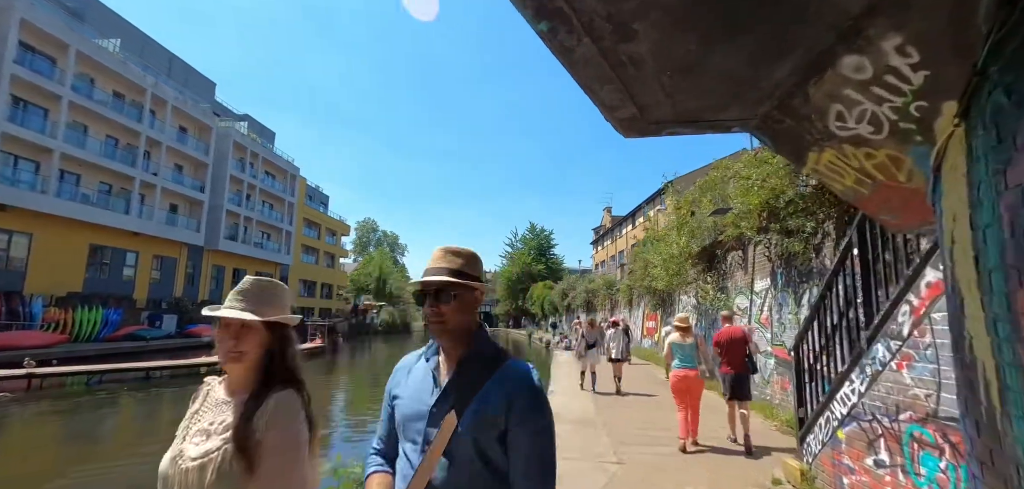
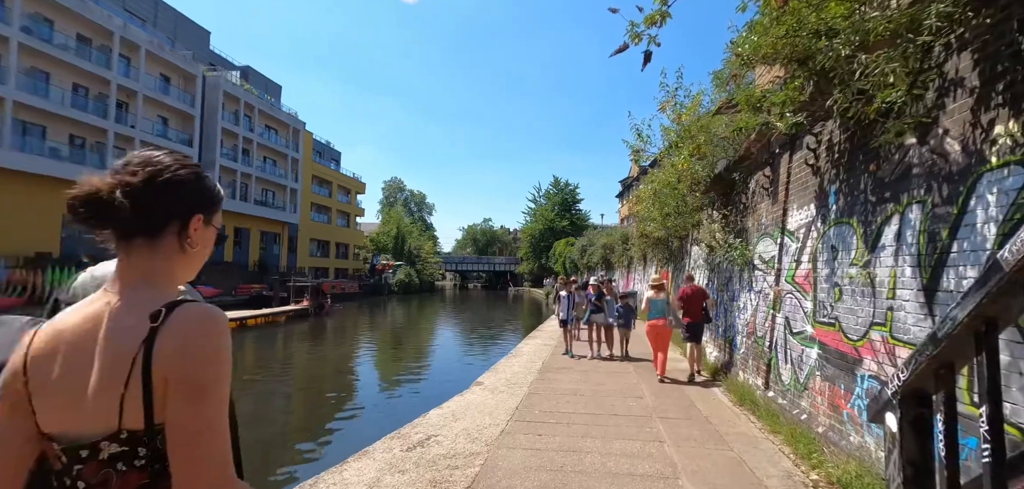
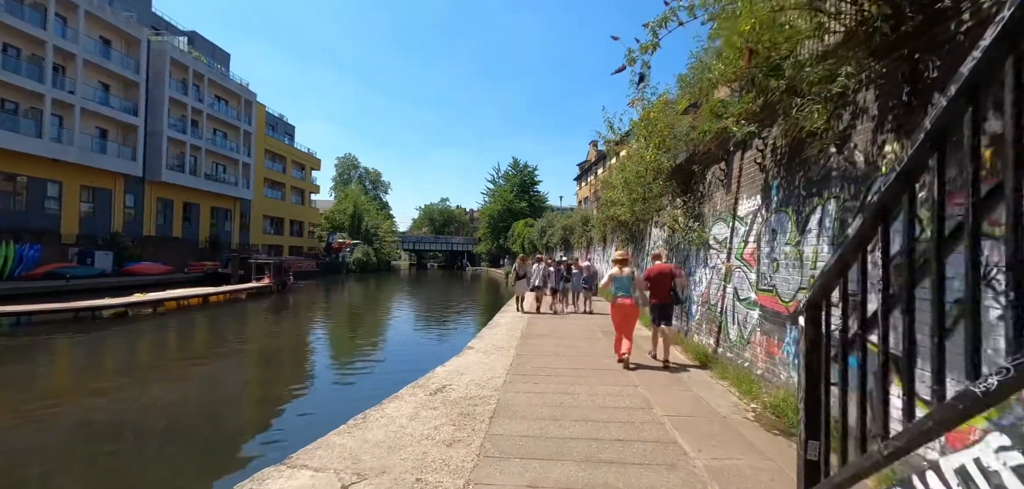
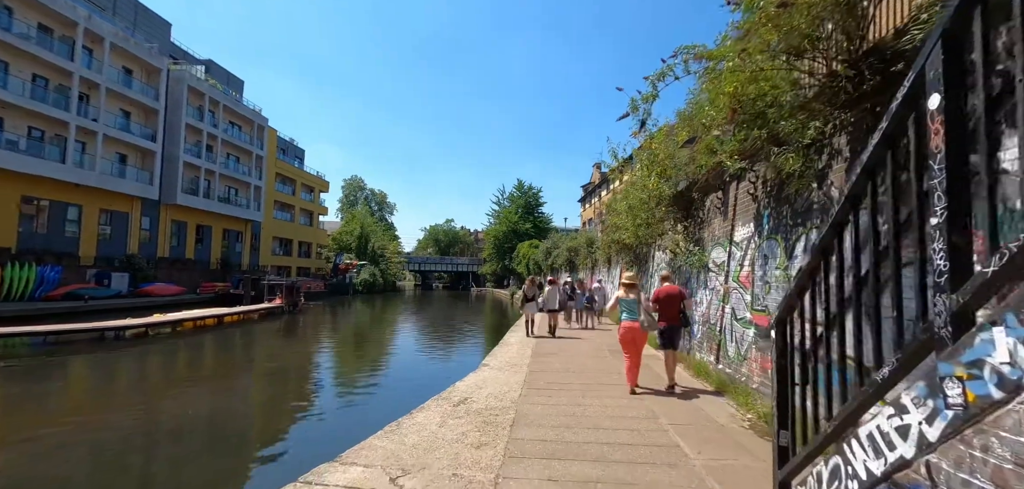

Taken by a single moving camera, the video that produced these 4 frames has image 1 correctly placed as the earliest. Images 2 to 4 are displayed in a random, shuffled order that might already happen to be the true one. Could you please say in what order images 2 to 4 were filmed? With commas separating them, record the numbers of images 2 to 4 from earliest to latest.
4, 3, 2
